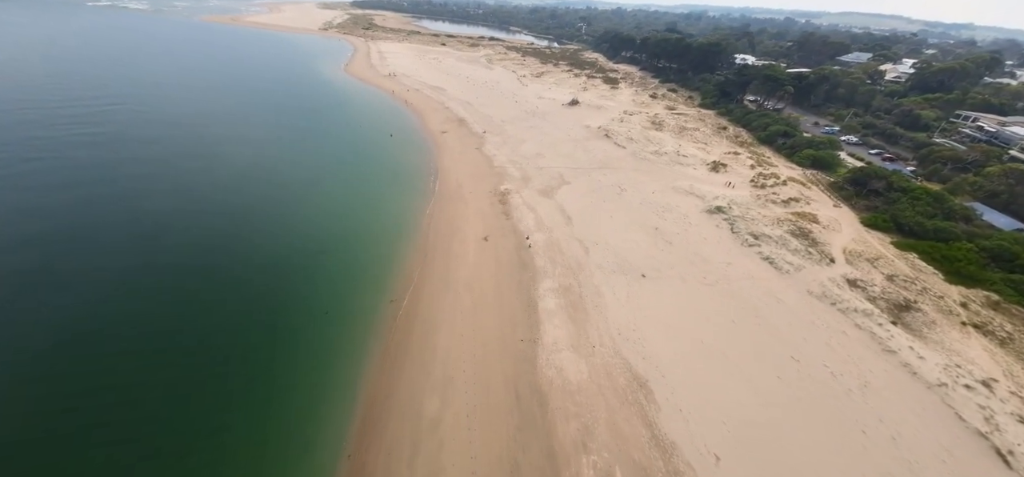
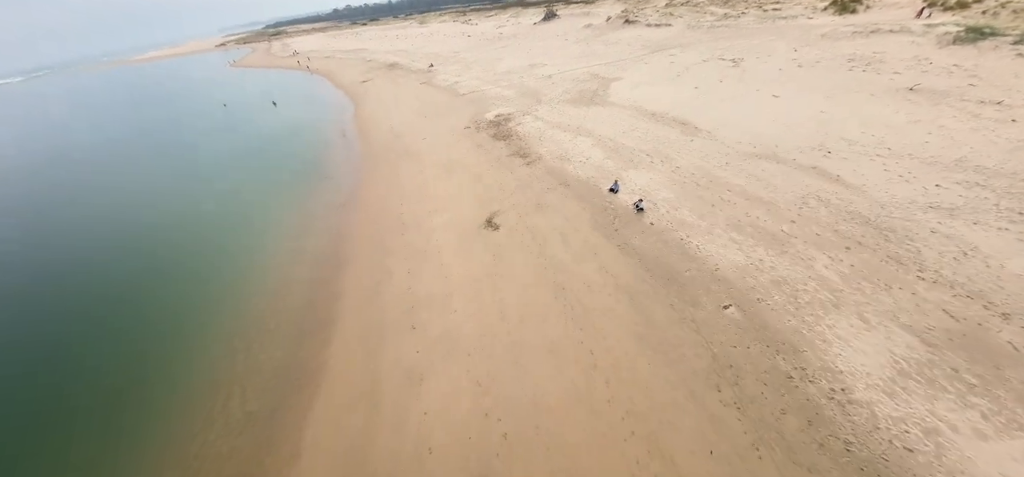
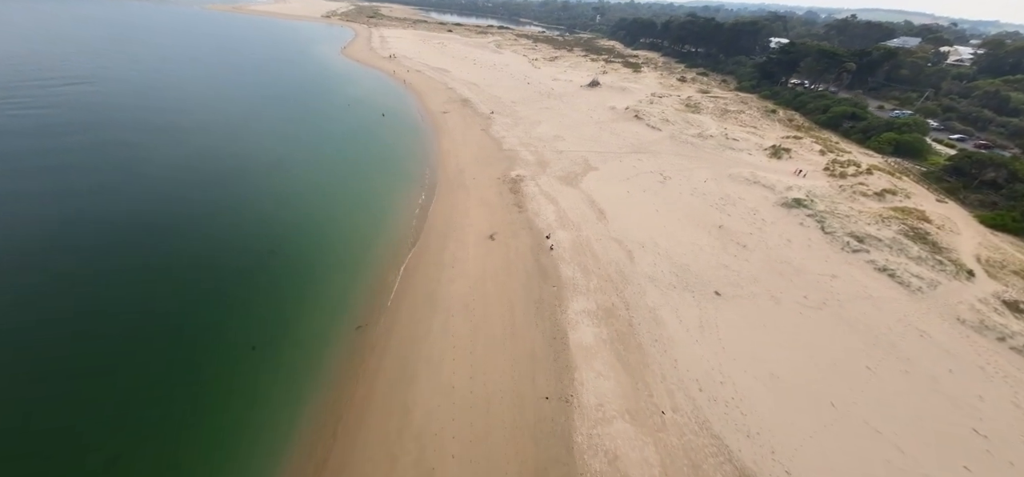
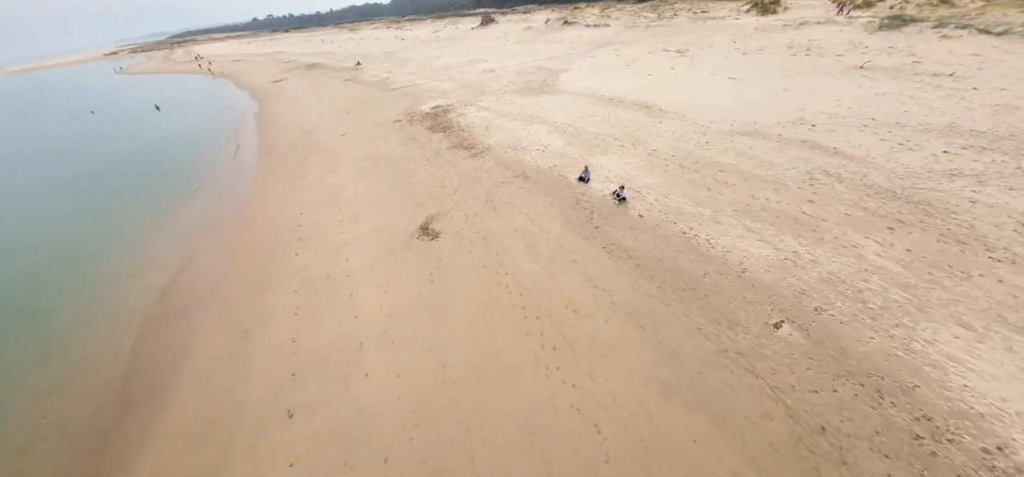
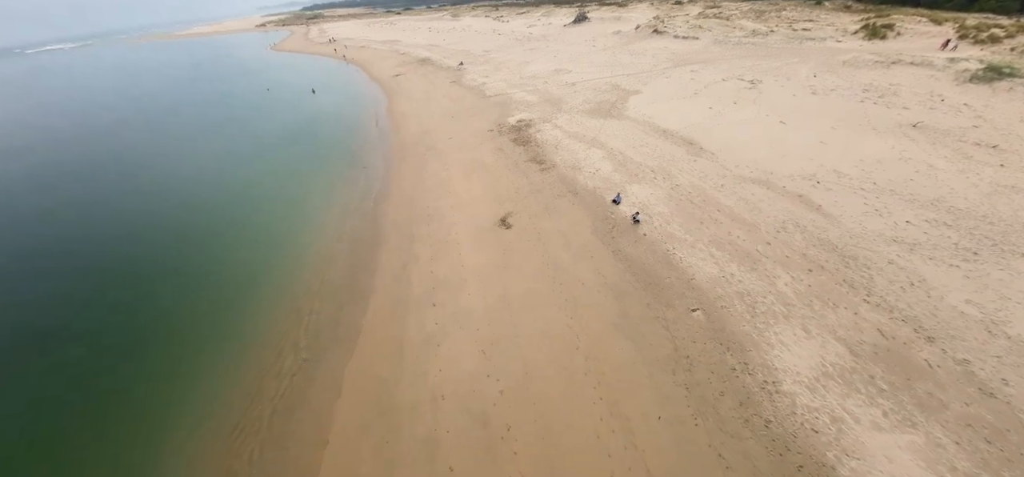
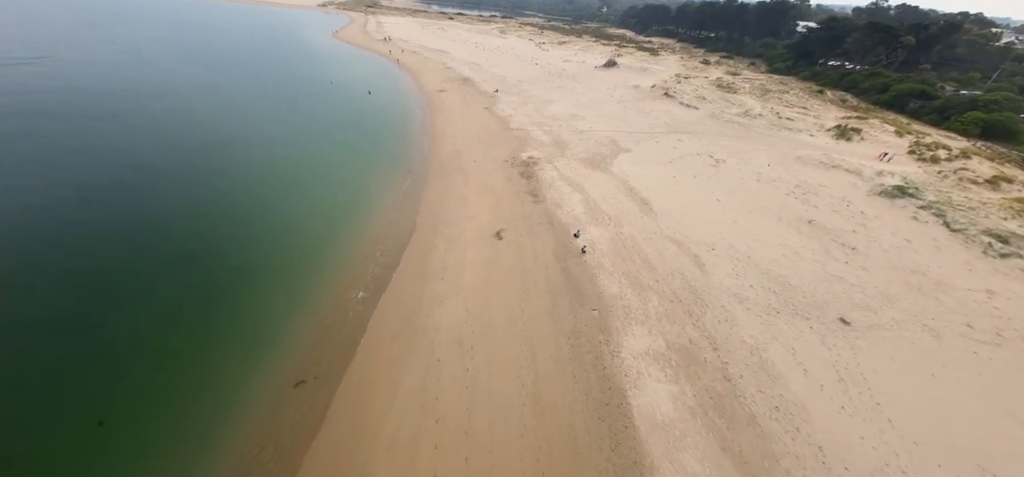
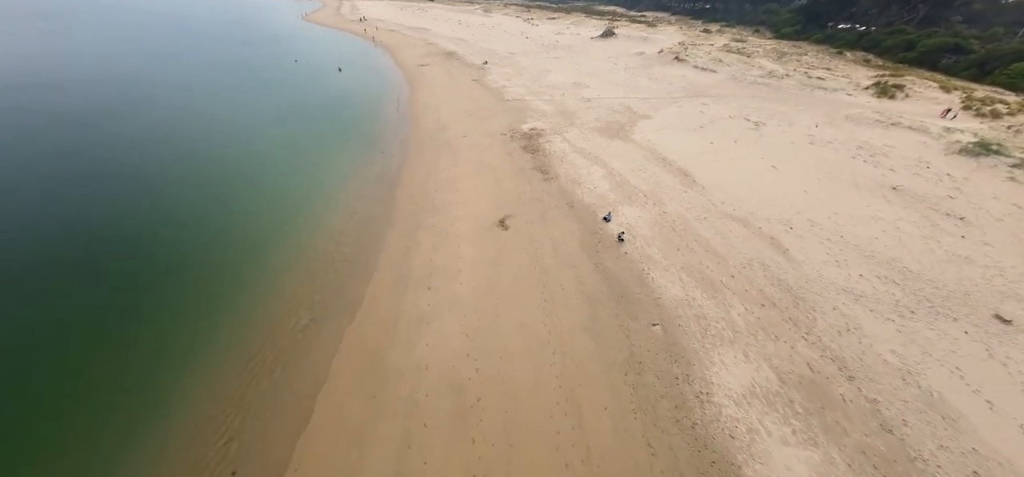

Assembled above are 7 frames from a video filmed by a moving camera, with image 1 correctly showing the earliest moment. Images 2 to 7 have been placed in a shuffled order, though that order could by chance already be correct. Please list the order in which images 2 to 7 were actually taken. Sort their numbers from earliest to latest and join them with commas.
3, 6, 7, 5, 2, 4
